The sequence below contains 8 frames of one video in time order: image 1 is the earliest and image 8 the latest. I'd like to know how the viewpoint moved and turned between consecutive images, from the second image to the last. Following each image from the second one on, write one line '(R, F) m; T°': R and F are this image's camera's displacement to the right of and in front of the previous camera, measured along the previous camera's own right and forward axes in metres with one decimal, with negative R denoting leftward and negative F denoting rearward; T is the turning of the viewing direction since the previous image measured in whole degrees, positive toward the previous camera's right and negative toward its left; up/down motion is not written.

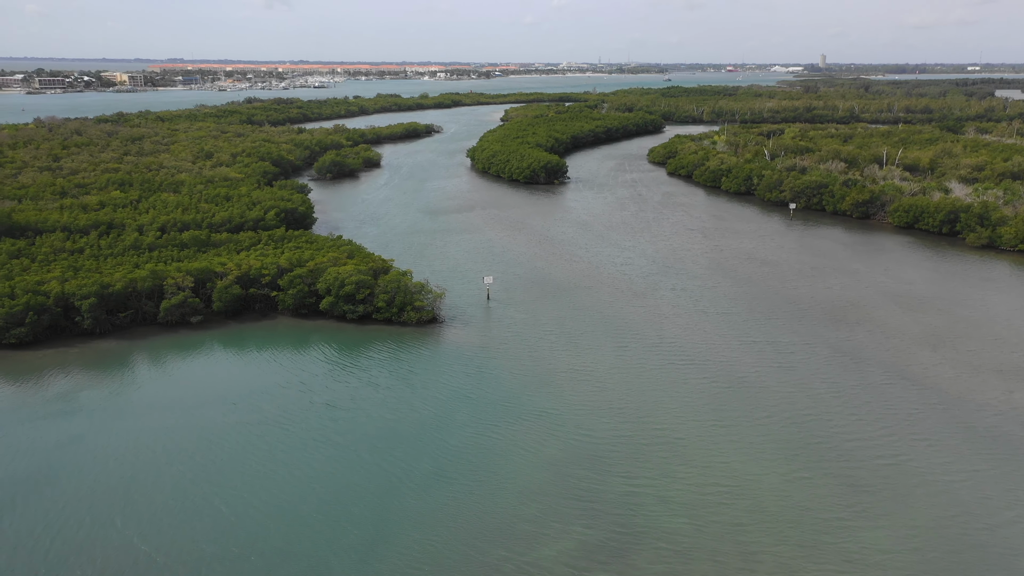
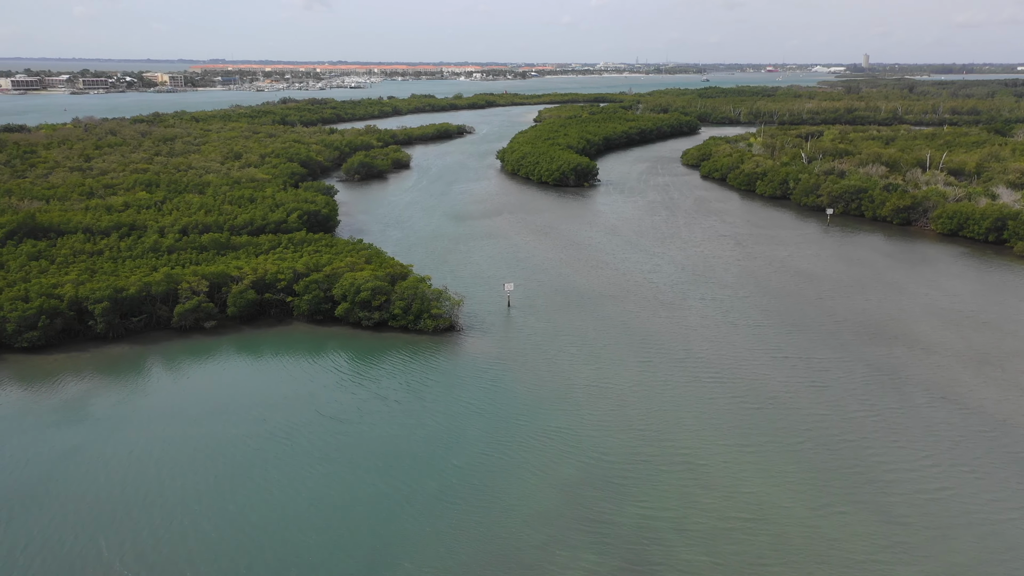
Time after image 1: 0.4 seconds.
(+0.4, +0.7) m; -2°
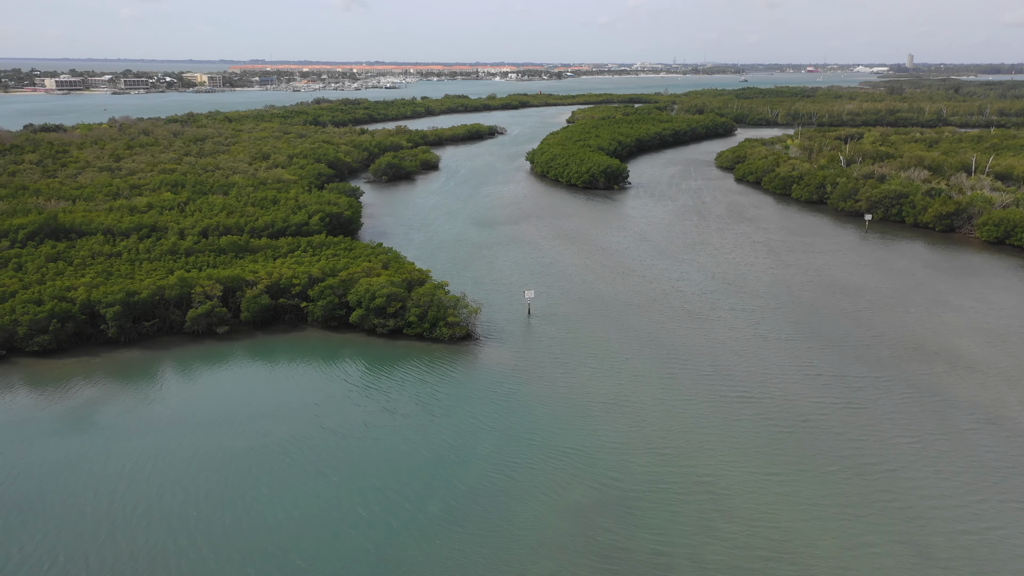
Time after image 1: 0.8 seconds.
(+0.4, +0.8) m; -2°
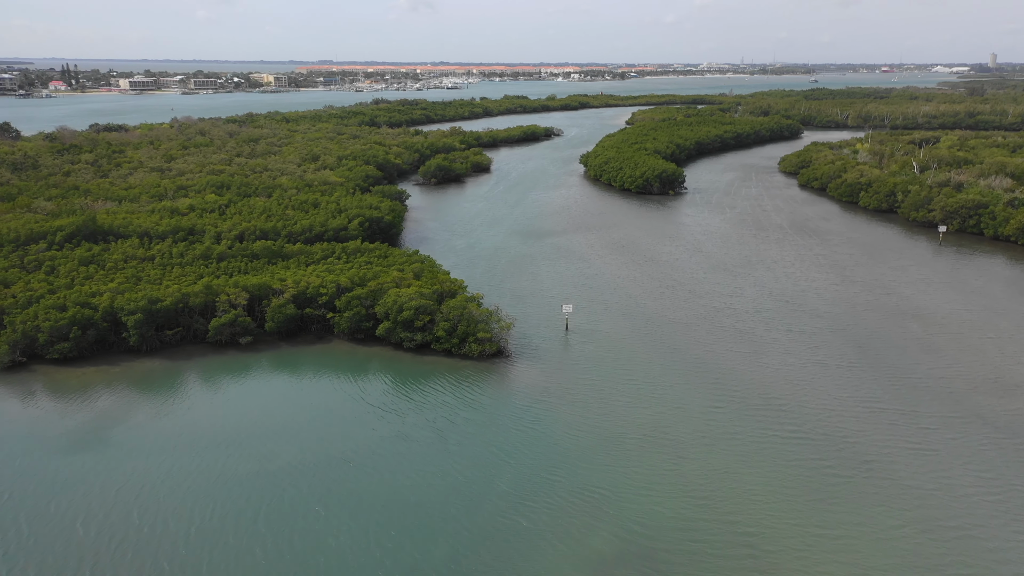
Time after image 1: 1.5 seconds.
(+0.6, +1.3) m; -4°
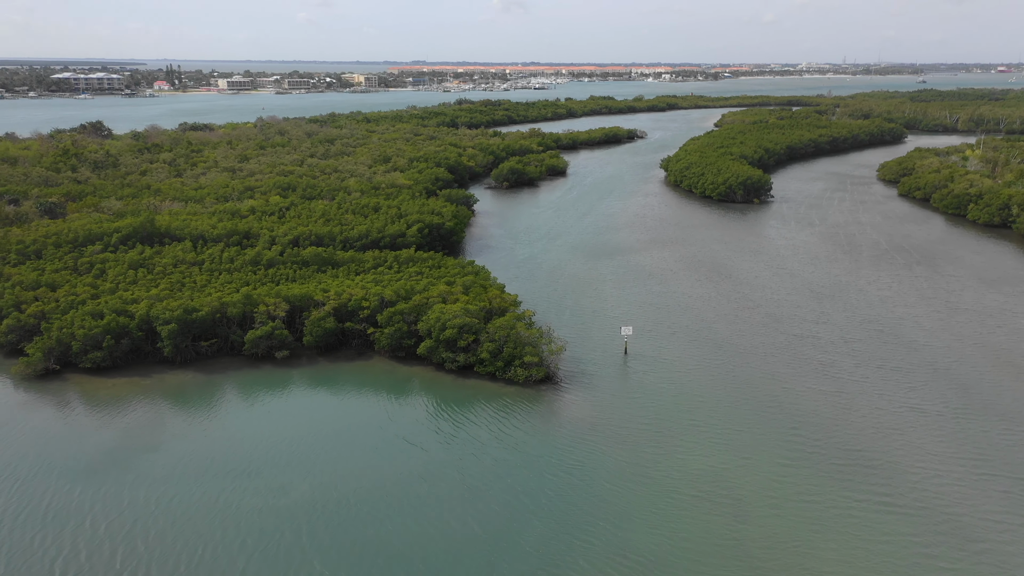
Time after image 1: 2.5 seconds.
(+0.8, +1.7) m; -6°
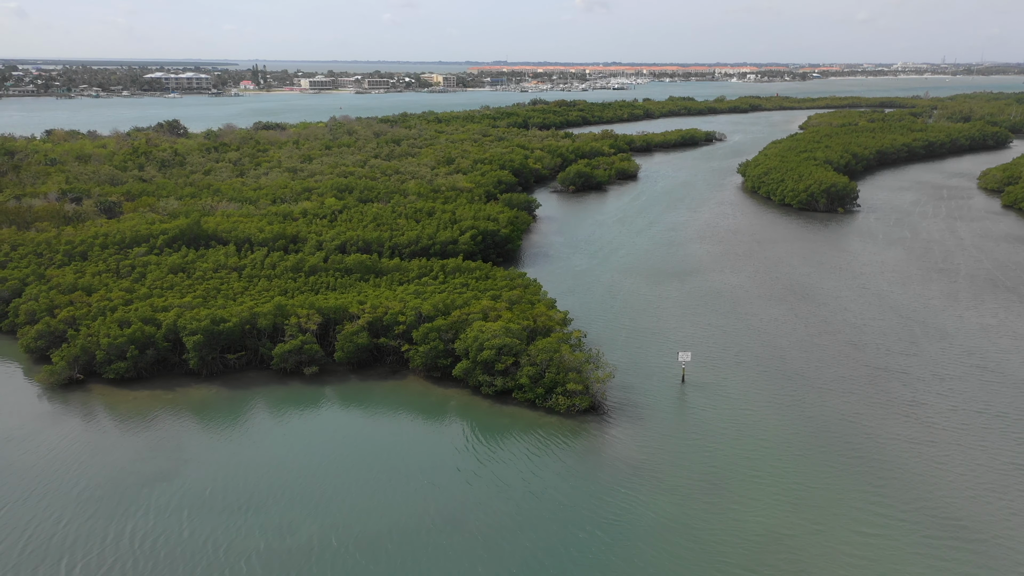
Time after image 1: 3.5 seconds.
(+0.7, +1.7) m; -5°
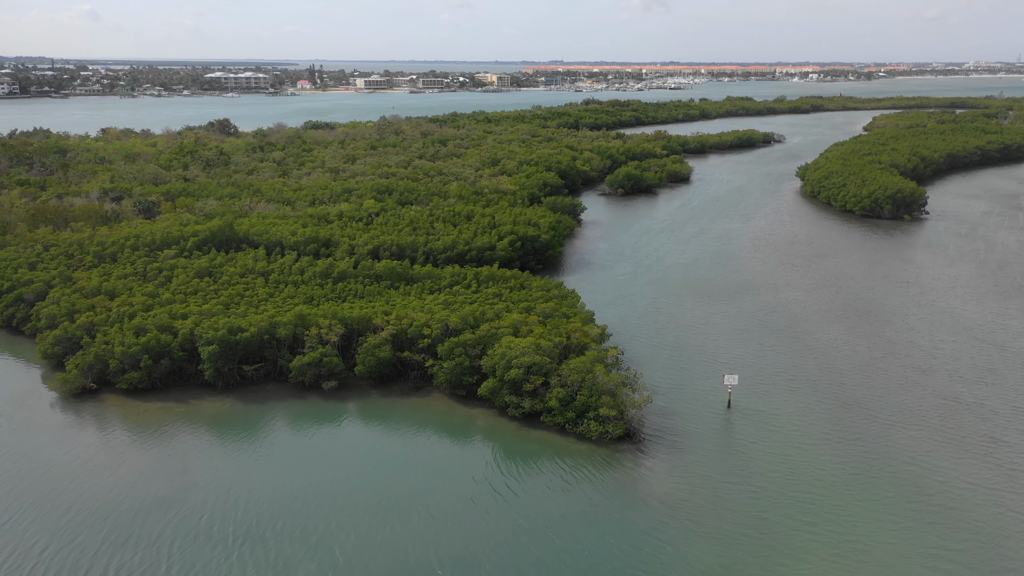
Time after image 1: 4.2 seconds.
(+0.4, +1.3) m; -4°
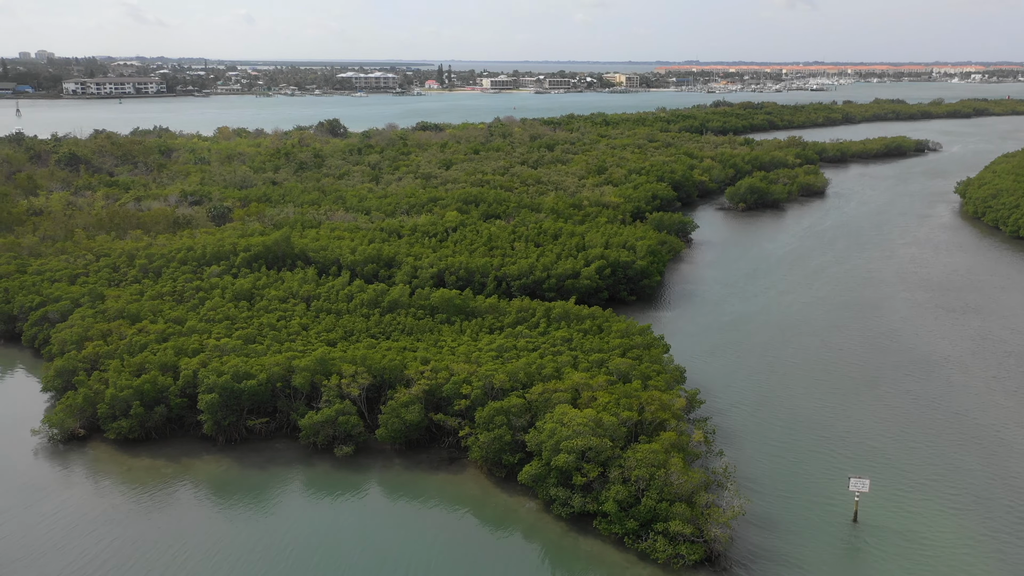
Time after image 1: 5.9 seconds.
(+1.1, +3.7) m; -9°
